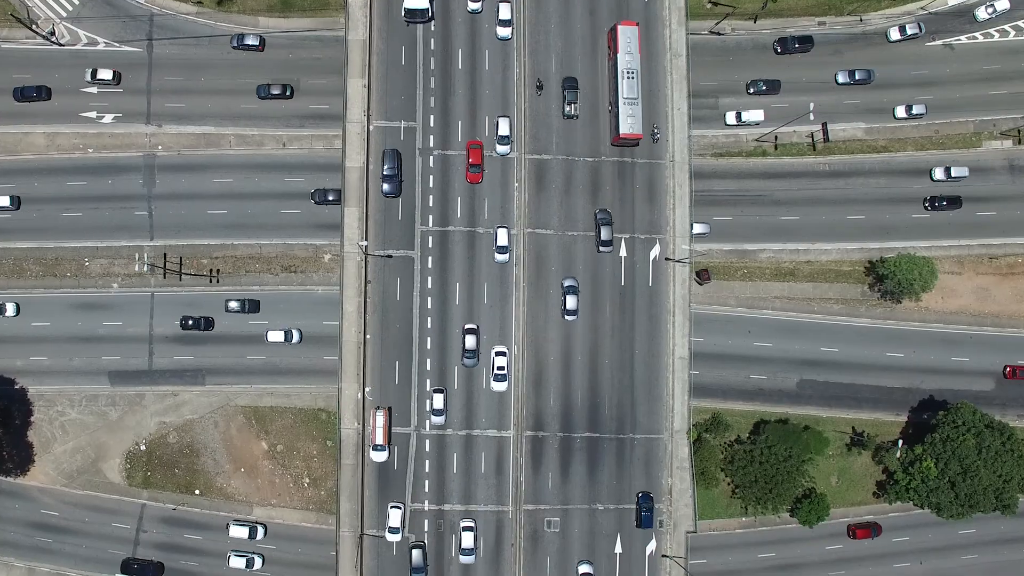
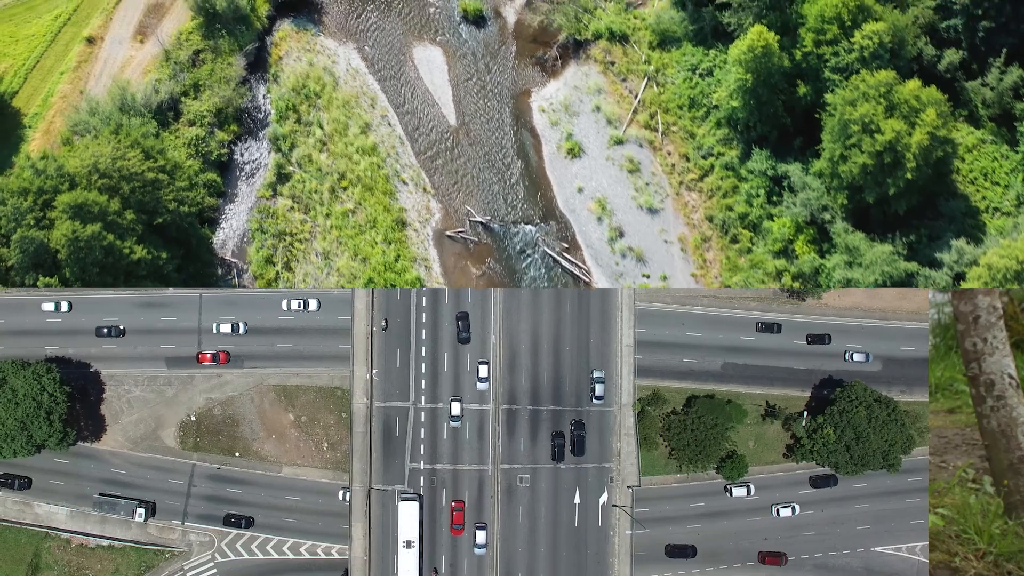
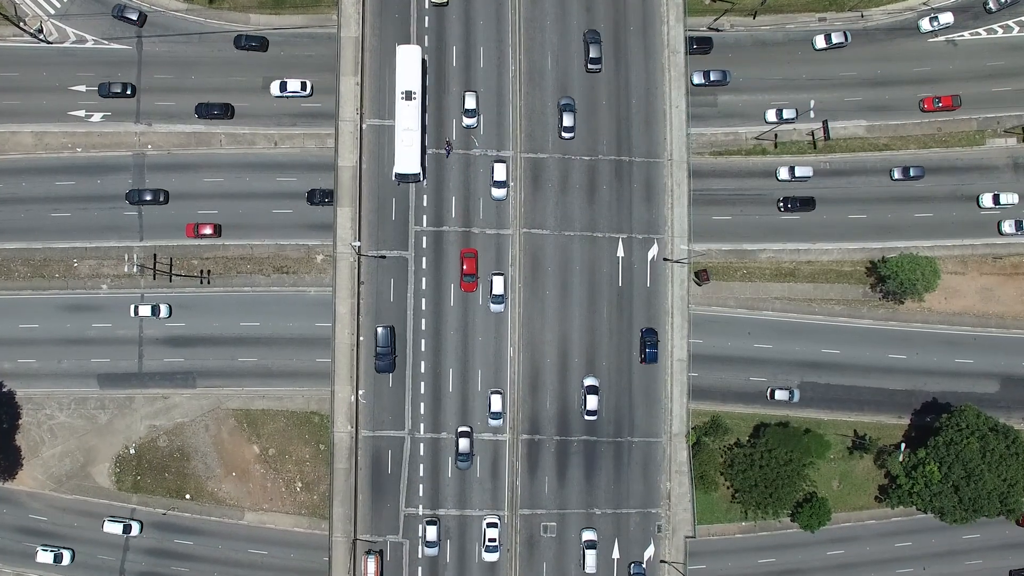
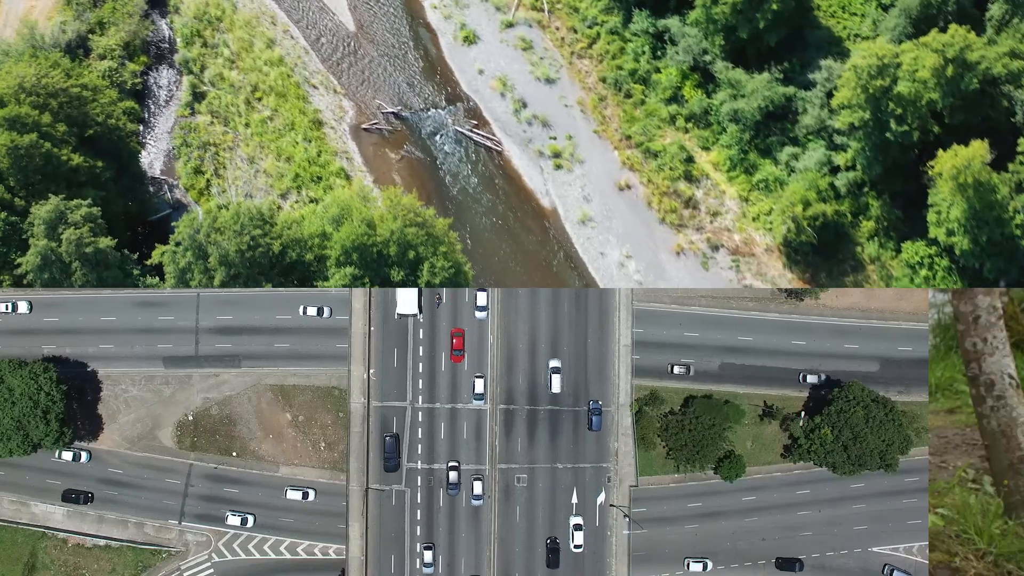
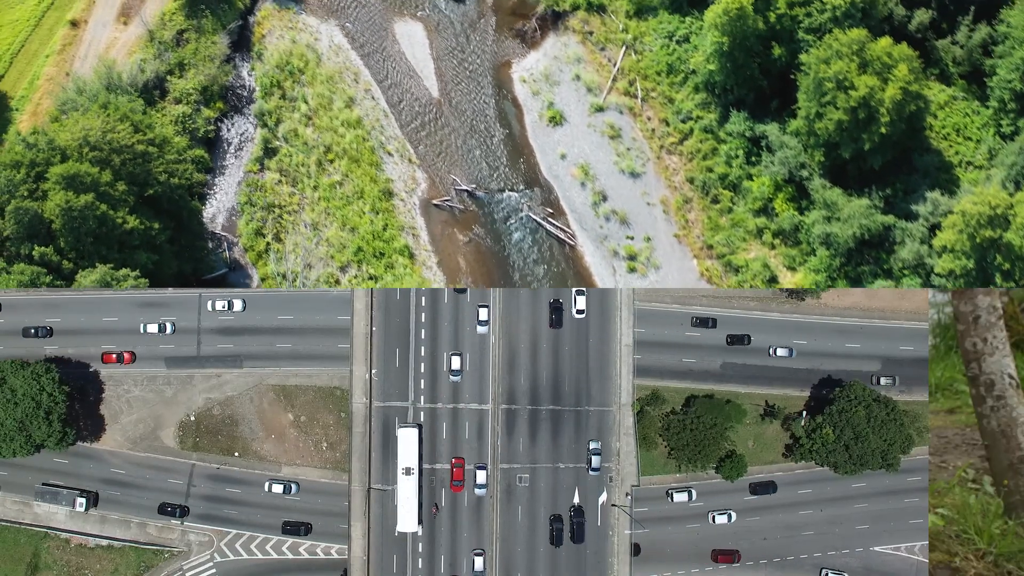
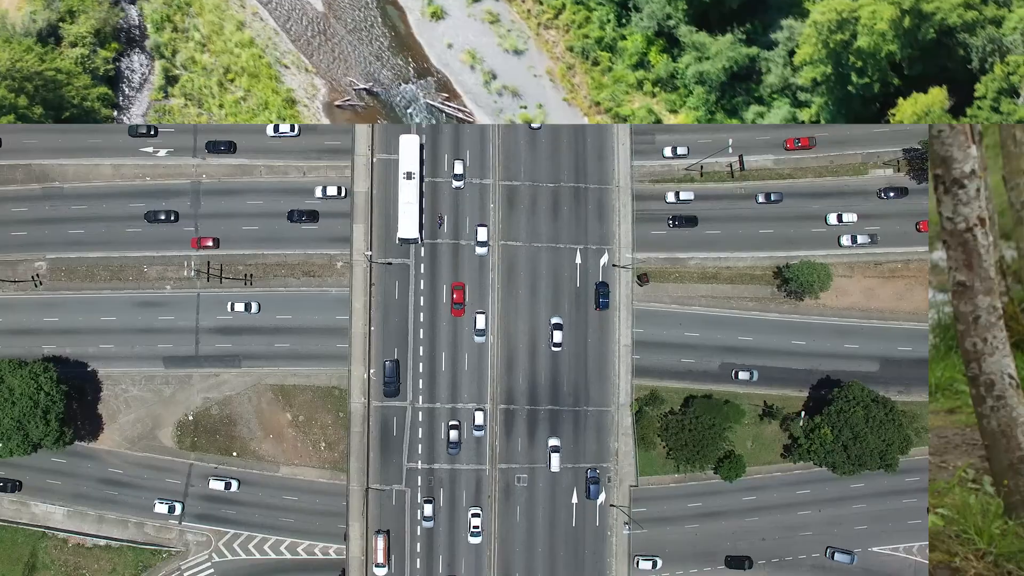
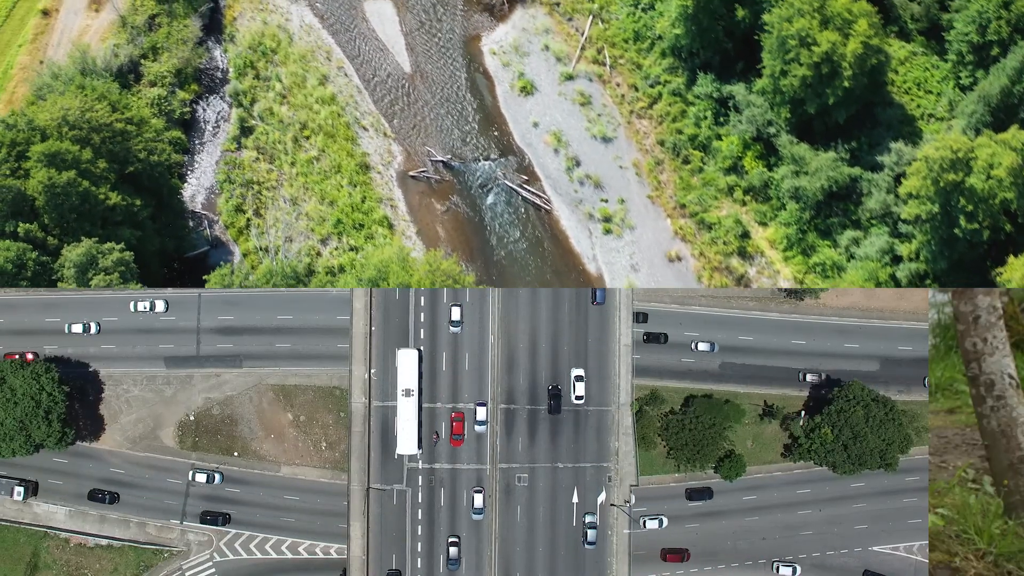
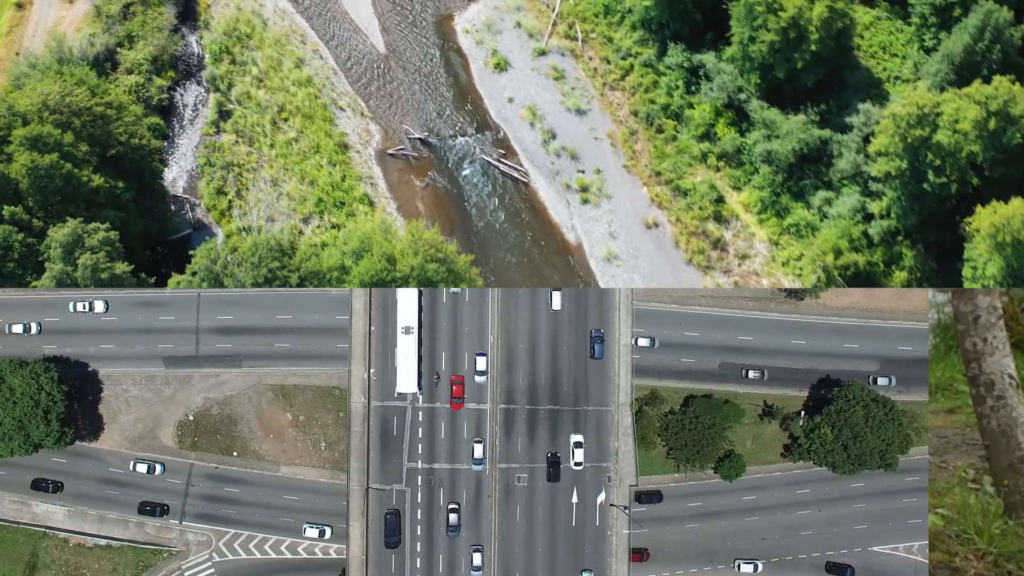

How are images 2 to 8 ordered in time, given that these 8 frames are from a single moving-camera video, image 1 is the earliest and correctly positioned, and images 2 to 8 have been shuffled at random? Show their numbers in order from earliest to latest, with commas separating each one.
3, 6, 4, 8, 7, 5, 2
